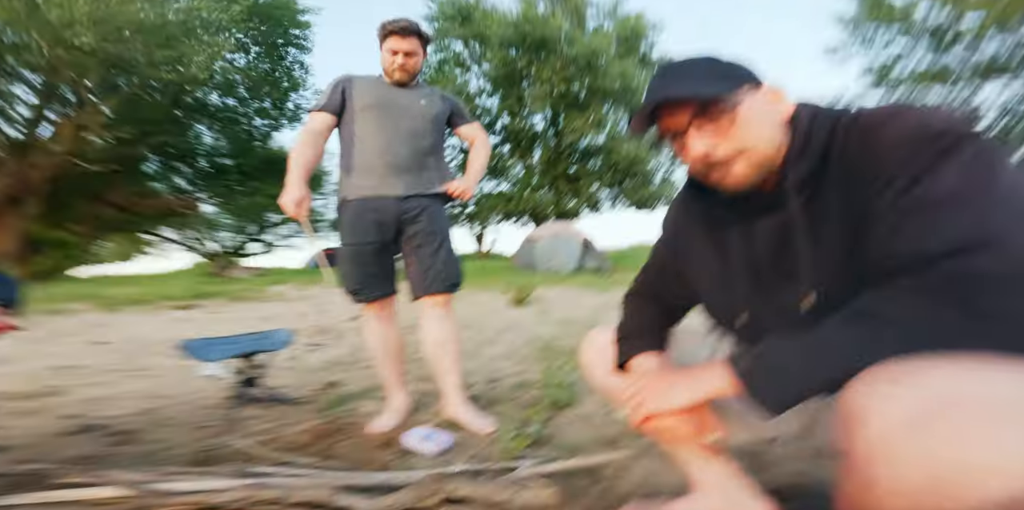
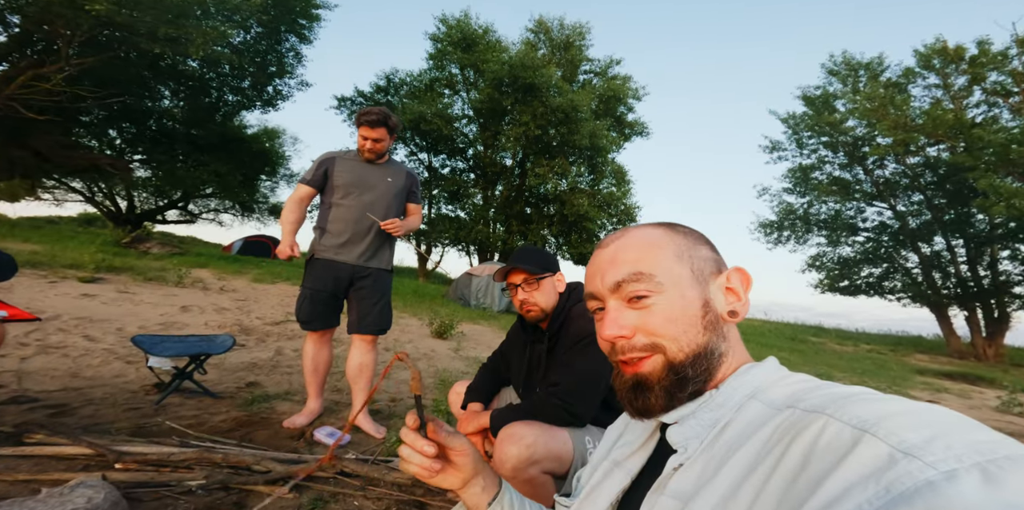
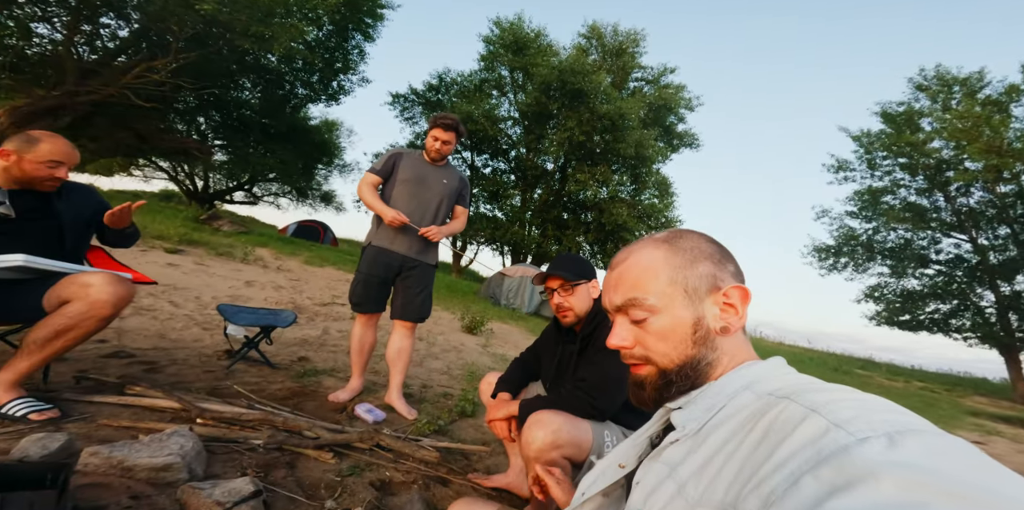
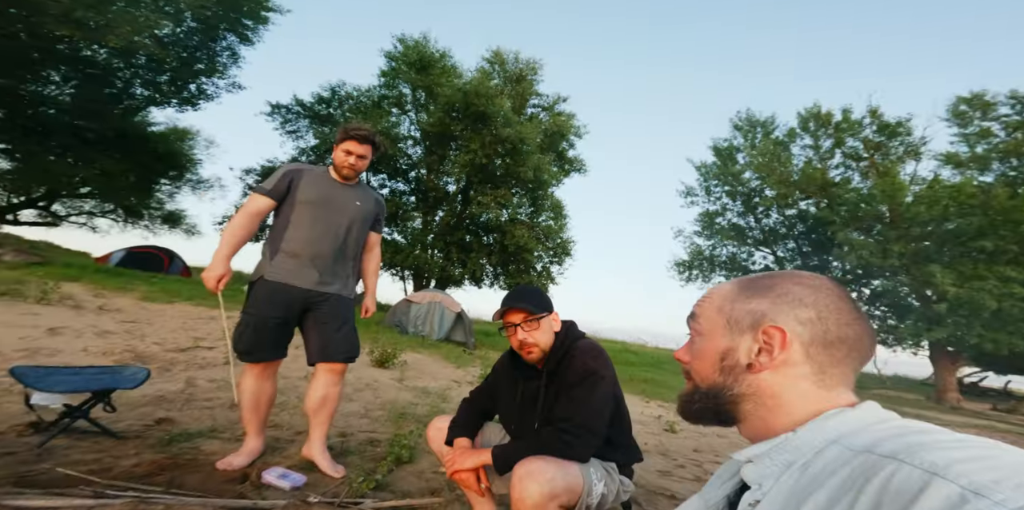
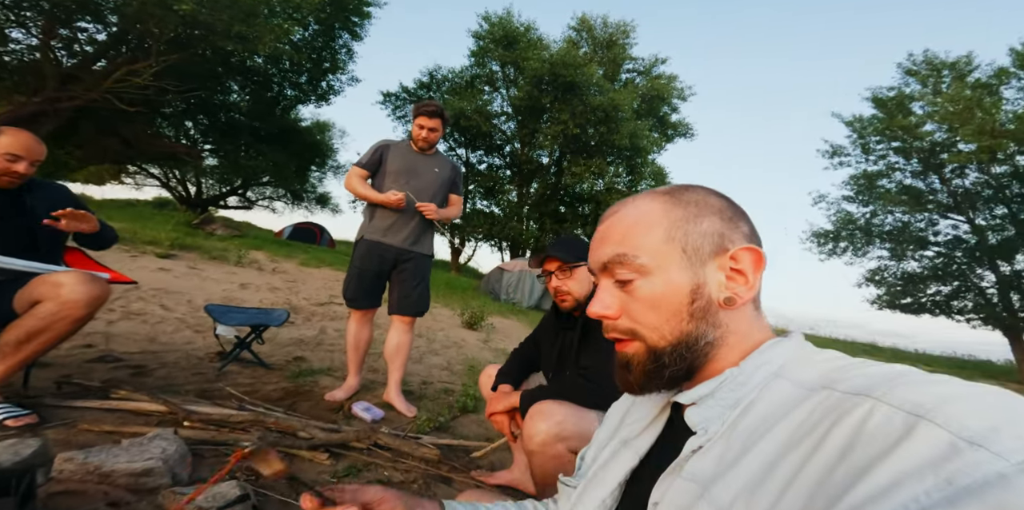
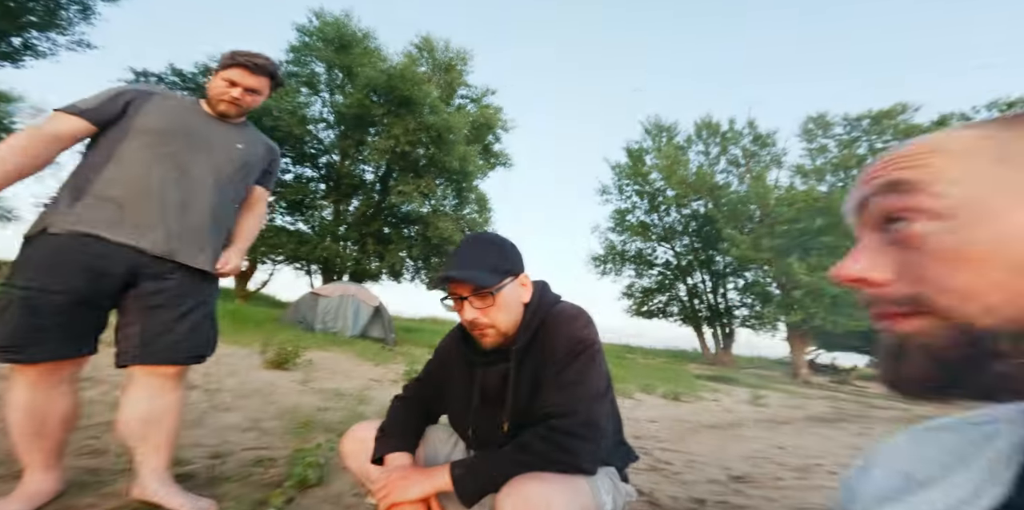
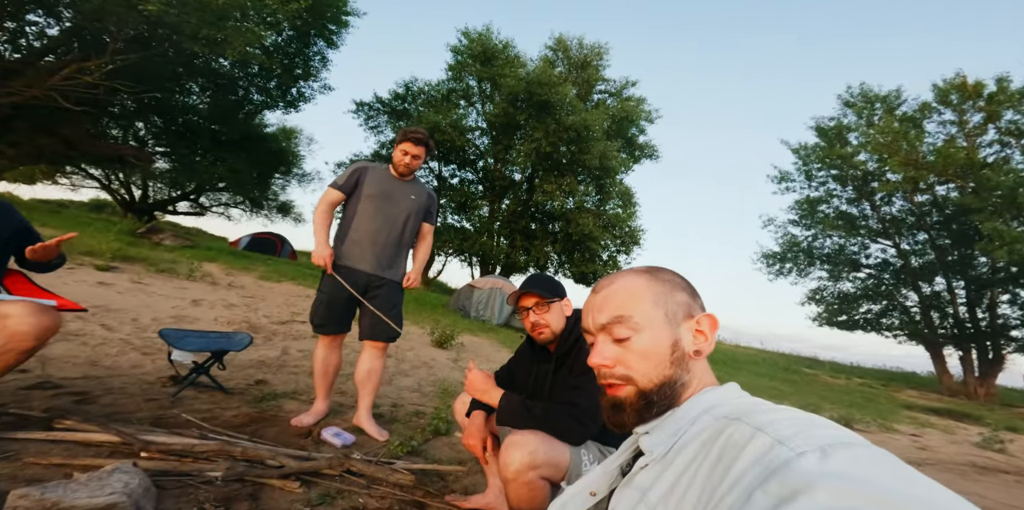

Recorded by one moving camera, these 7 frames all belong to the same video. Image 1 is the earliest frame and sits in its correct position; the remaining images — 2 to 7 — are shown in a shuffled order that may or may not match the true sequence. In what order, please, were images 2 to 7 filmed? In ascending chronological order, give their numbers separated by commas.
6, 4, 7, 3, 5, 2
